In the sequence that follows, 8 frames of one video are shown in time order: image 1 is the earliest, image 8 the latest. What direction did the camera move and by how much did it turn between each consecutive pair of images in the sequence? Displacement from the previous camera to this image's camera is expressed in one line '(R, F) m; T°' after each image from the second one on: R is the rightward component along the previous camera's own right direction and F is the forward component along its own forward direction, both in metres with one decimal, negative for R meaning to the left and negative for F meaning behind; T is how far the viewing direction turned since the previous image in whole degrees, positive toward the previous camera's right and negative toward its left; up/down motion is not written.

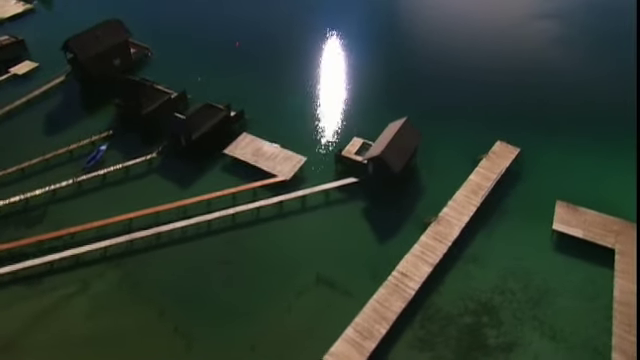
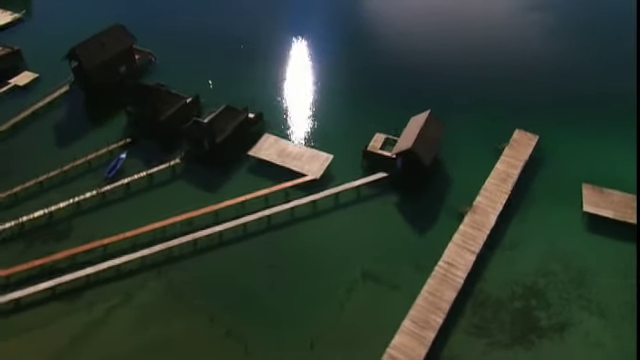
(-4.5, +0.1) m; +3°
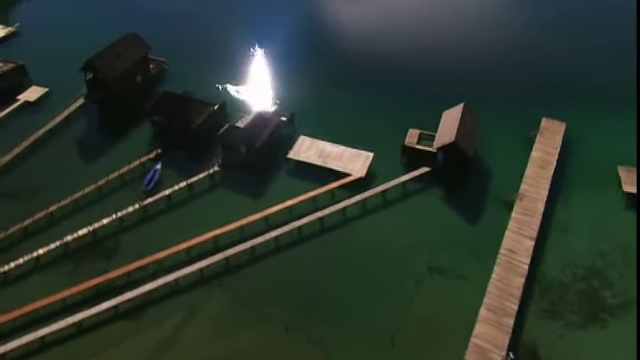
(-6.0, +0.3) m; +4°
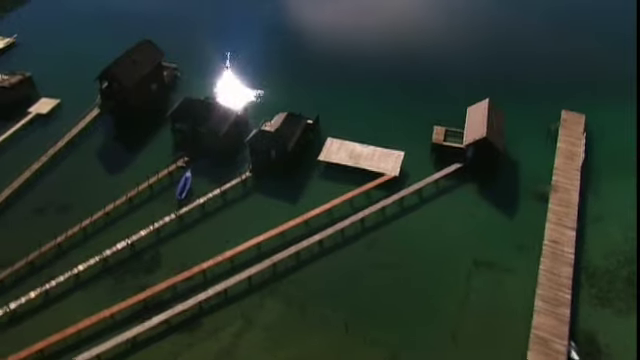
(-4.4, +0.3) m; +3°
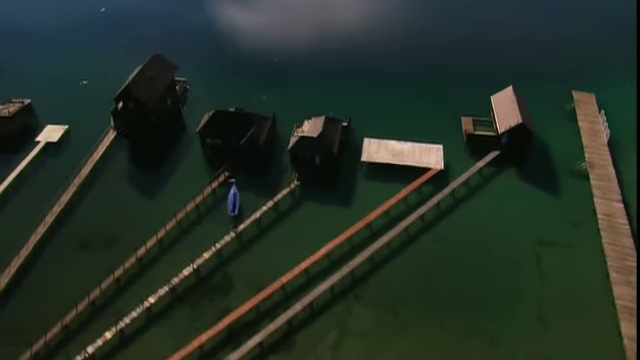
(-7.8, +0.8) m; +6°
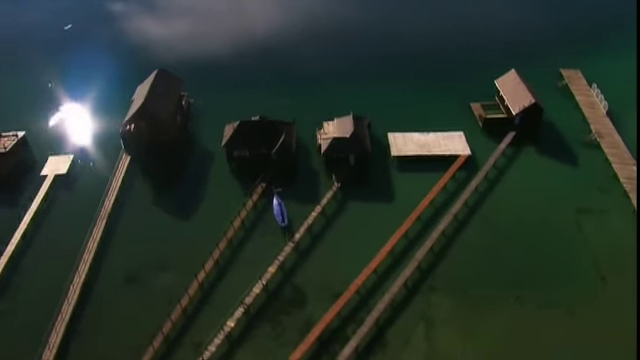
(-7.7, +0.7) m; +7°
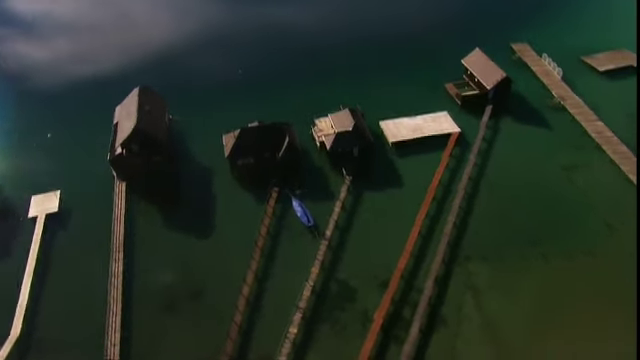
(-6.7, +0.3) m; +9°
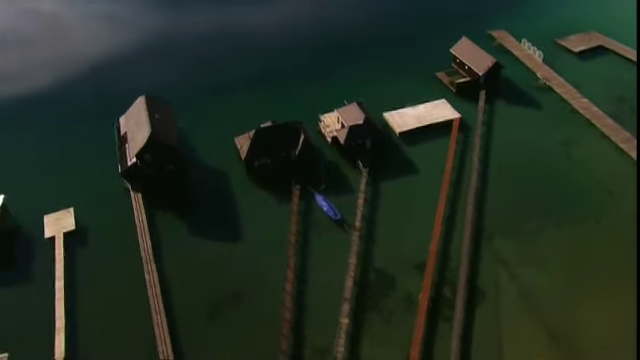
(-4.8, -0.2) m; +5°
